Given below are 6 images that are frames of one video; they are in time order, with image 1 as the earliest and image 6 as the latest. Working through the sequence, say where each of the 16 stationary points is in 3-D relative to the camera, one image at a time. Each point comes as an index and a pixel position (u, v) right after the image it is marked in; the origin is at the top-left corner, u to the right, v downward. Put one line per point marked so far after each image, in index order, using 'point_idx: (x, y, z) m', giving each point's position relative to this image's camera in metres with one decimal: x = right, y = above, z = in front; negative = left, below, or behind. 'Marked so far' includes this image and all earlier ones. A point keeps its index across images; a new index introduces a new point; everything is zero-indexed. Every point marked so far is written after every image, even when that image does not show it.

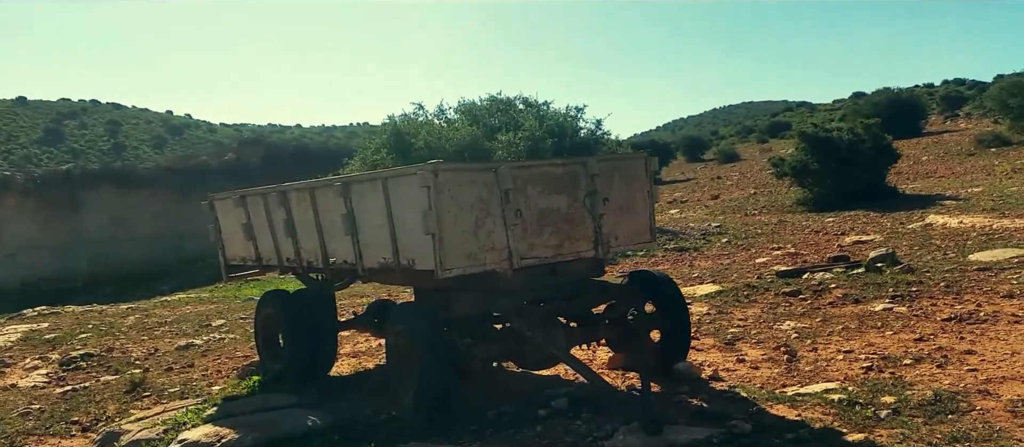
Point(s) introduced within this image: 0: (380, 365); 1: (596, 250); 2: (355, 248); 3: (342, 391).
0: (-1.4, -1.6, +8.8) m
1: (+0.7, -0.2, +6.8) m
2: (-1.3, -0.2, +6.8) m
3: (-1.5, -1.5, +7.3) m
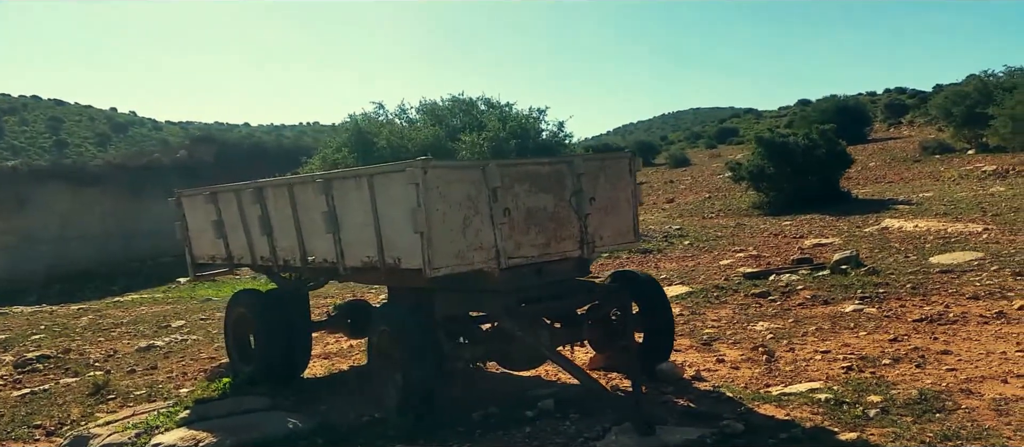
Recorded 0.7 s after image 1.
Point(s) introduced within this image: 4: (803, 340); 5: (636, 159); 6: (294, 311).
0: (-1.7, -1.5, +8.6) m
1: (+0.6, -0.2, +6.8) m
2: (-1.5, -0.2, +6.6) m
3: (-1.7, -1.5, +7.1) m
4: (+2.9, -1.2, +8.2) m
5: (+1.1, +0.6, +7.3) m
6: (-2.2, -0.9, +8.1) m
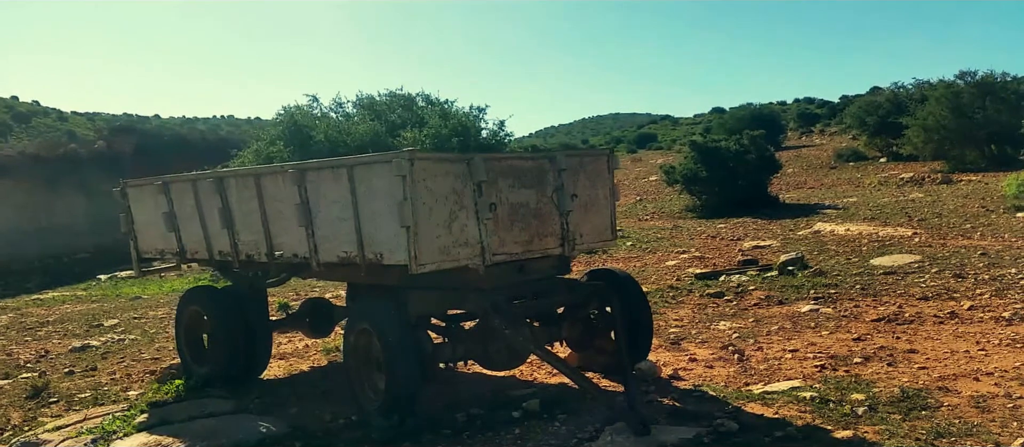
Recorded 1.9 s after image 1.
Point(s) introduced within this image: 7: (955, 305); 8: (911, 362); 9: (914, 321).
0: (-2.0, -1.5, +8.3) m
1: (+0.4, -0.2, +6.7) m
2: (-1.6, -0.1, +6.4) m
3: (-1.9, -1.5, +6.8) m
4: (+2.6, -1.2, +8.3) m
5: (+0.9, +0.6, +7.2) m
6: (-2.5, -0.8, +7.7) m
7: (+5.1, -0.9, +9.3) m
8: (+3.3, -1.2, +6.7) m
9: (+4.2, -1.0, +8.5) m
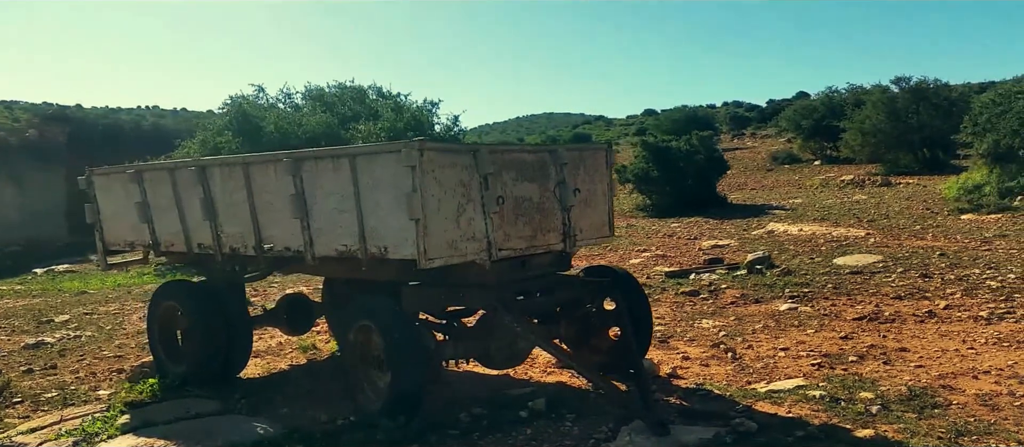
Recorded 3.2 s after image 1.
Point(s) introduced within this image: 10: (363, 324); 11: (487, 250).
0: (-2.2, -1.4, +8.0) m
1: (+0.4, -0.2, +6.5) m
2: (-1.6, -0.1, +6.1) m
3: (-1.9, -1.4, +6.5) m
4: (+2.5, -1.2, +8.3) m
5: (+0.9, +0.6, +7.1) m
6: (-2.6, -0.7, +7.3) m
7: (+4.9, -0.9, +9.4) m
8: (+3.3, -1.2, +6.8) m
9: (+4.1, -1.0, +8.6) m
10: (-1.1, -0.7, +5.8) m
11: (-0.2, -0.2, +5.8) m
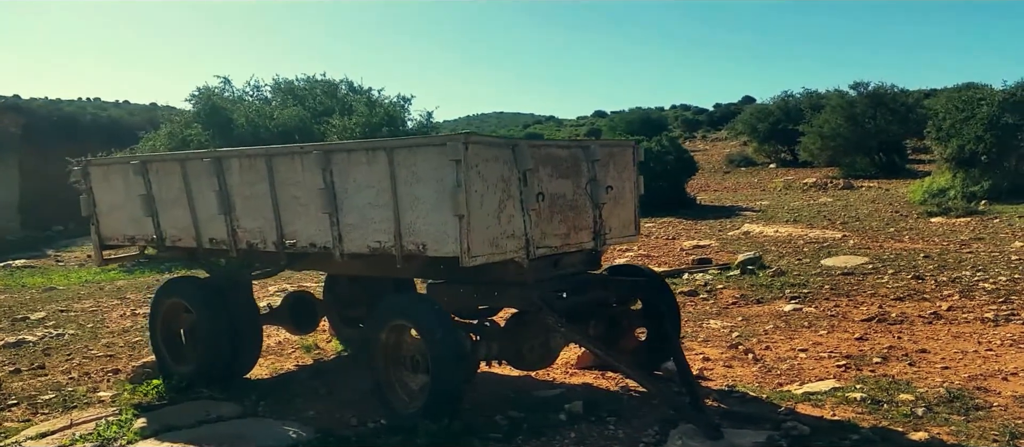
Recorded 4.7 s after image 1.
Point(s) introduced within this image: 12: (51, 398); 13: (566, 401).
0: (-2.0, -1.4, +7.7) m
1: (+0.7, -0.1, +6.4) m
2: (-1.3, 0.0, +5.8) m
3: (-1.7, -1.3, +6.2) m
4: (+2.6, -1.2, +8.2) m
5: (+1.1, +0.6, +7.0) m
6: (-2.4, -0.7, +7.0) m
7: (+5.0, -1.0, +9.5) m
8: (+3.5, -1.2, +6.8) m
9: (+4.2, -1.1, +8.6) m
10: (-0.8, -0.7, +5.6) m
11: (+0.1, -0.2, +5.6) m
12: (-3.9, -1.5, +6.8) m
13: (+0.4, -1.3, +5.9) m
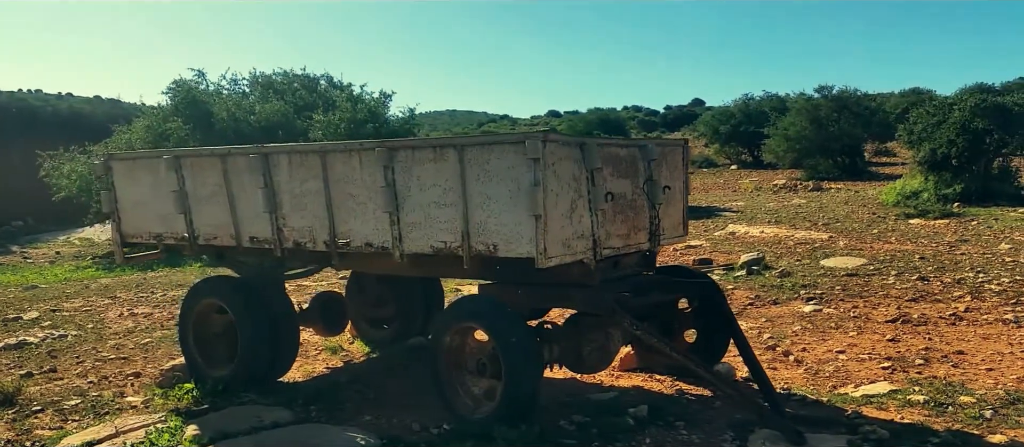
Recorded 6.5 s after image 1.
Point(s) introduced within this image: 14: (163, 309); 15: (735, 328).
0: (-1.6, -1.3, +7.5) m
1: (+1.1, -0.2, +6.3) m
2: (-0.9, 0.0, +5.6) m
3: (-1.3, -1.3, +6.0) m
4: (+2.9, -1.2, +8.2) m
5: (+1.5, +0.6, +6.9) m
6: (-2.0, -0.7, +6.8) m
7: (+5.2, -1.0, +9.7) m
8: (+3.9, -1.2, +6.9) m
9: (+4.5, -1.1, +8.7) m
10: (-0.3, -0.7, +5.4) m
11: (+0.6, -0.2, +5.5) m
12: (-3.5, -1.4, +6.5) m
13: (+0.8, -1.3, +5.8) m
14: (-5.0, -1.2, +11.5) m
15: (+1.6, -0.7, +5.8) m
